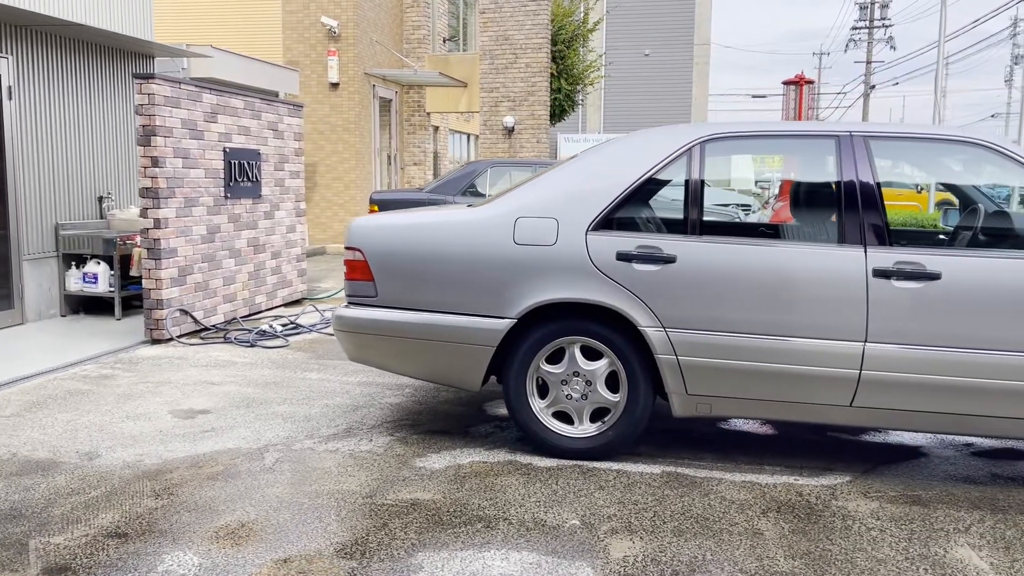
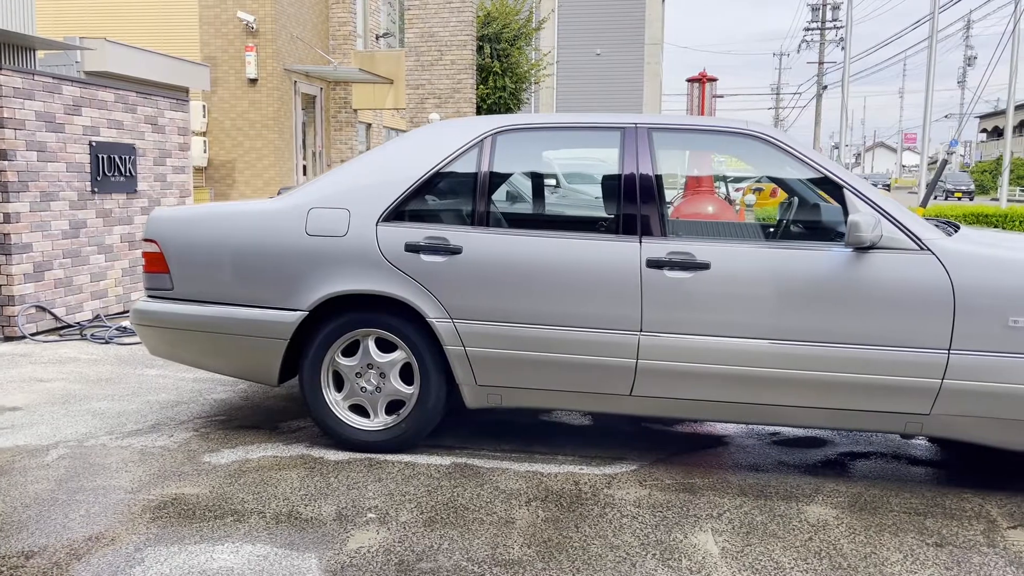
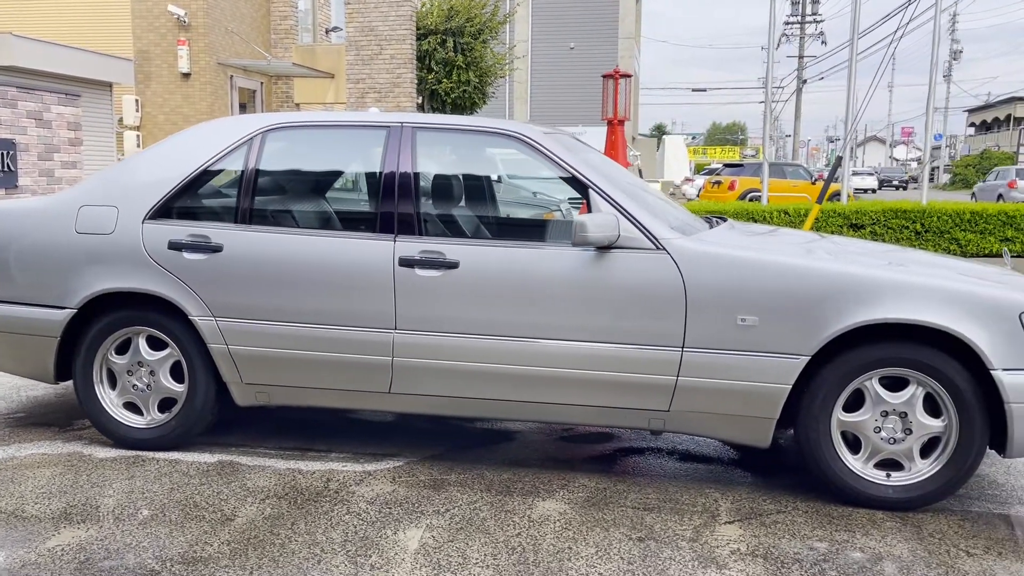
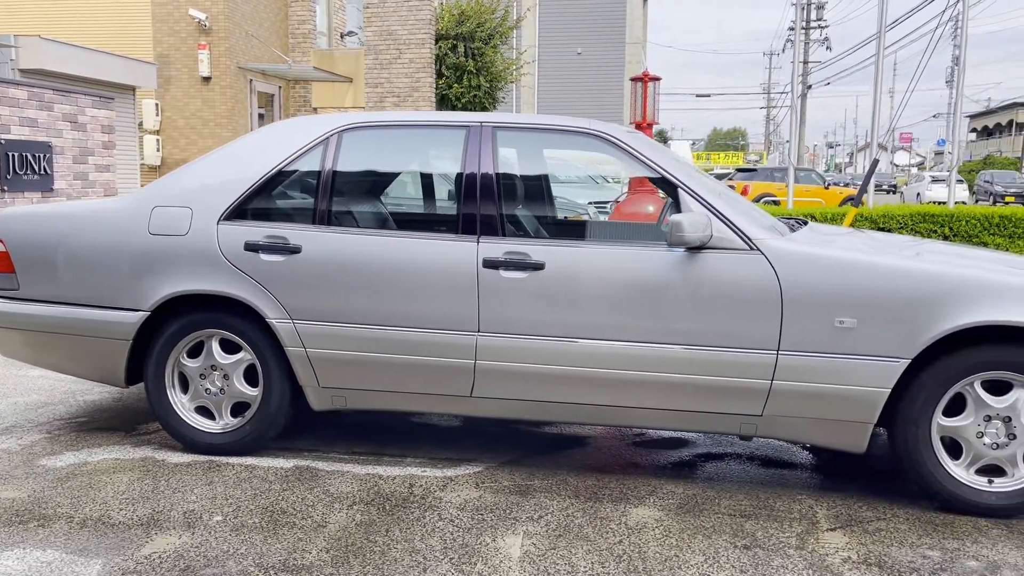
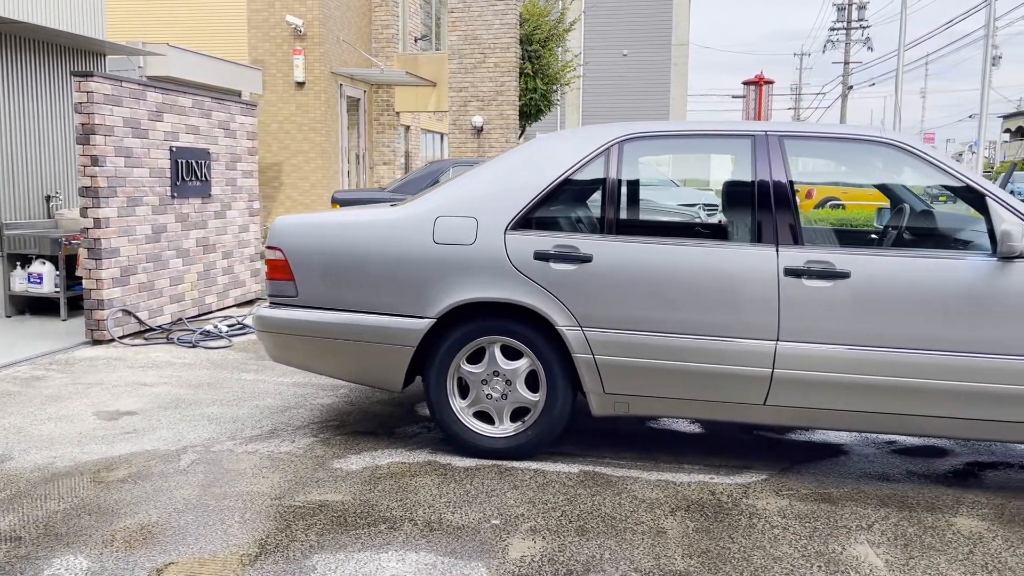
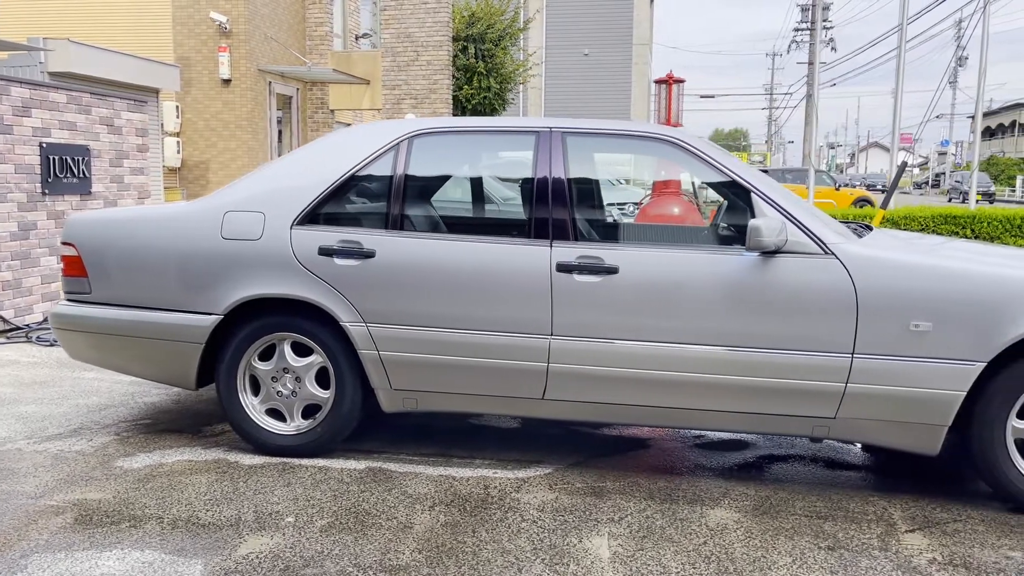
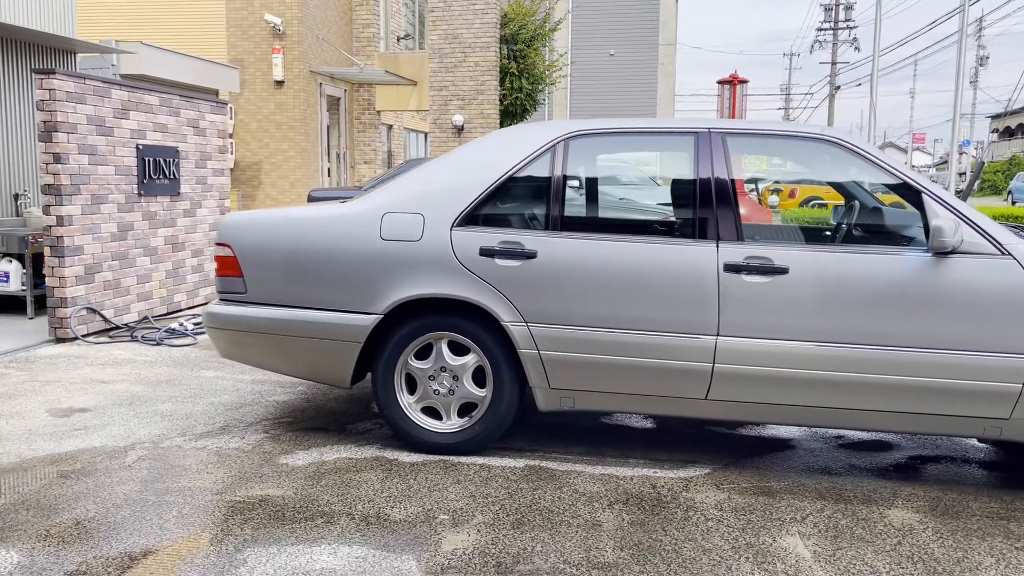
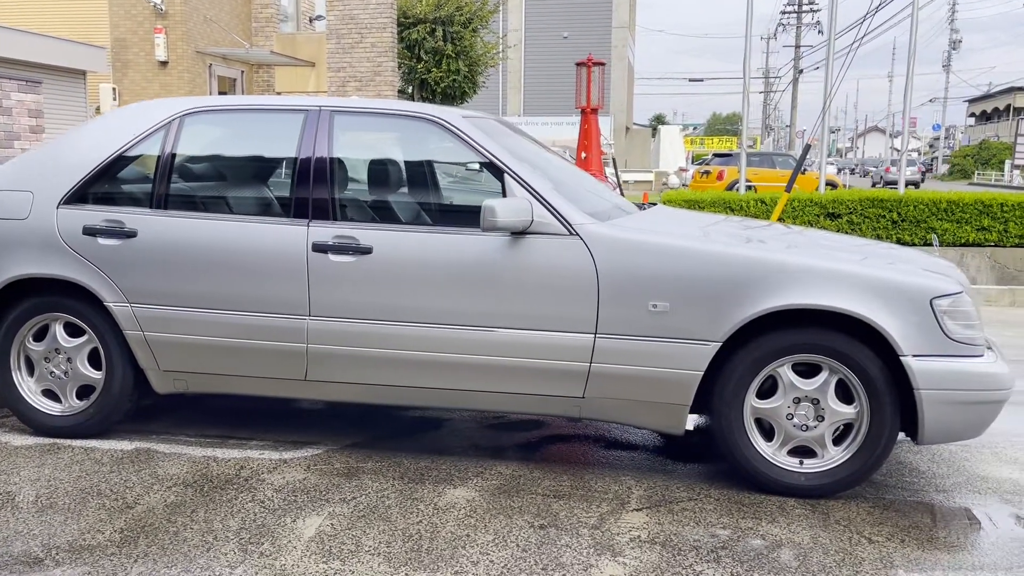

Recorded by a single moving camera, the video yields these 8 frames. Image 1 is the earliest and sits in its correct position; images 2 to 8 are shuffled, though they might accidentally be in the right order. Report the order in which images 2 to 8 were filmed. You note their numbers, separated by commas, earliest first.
5, 7, 2, 6, 4, 3, 8
